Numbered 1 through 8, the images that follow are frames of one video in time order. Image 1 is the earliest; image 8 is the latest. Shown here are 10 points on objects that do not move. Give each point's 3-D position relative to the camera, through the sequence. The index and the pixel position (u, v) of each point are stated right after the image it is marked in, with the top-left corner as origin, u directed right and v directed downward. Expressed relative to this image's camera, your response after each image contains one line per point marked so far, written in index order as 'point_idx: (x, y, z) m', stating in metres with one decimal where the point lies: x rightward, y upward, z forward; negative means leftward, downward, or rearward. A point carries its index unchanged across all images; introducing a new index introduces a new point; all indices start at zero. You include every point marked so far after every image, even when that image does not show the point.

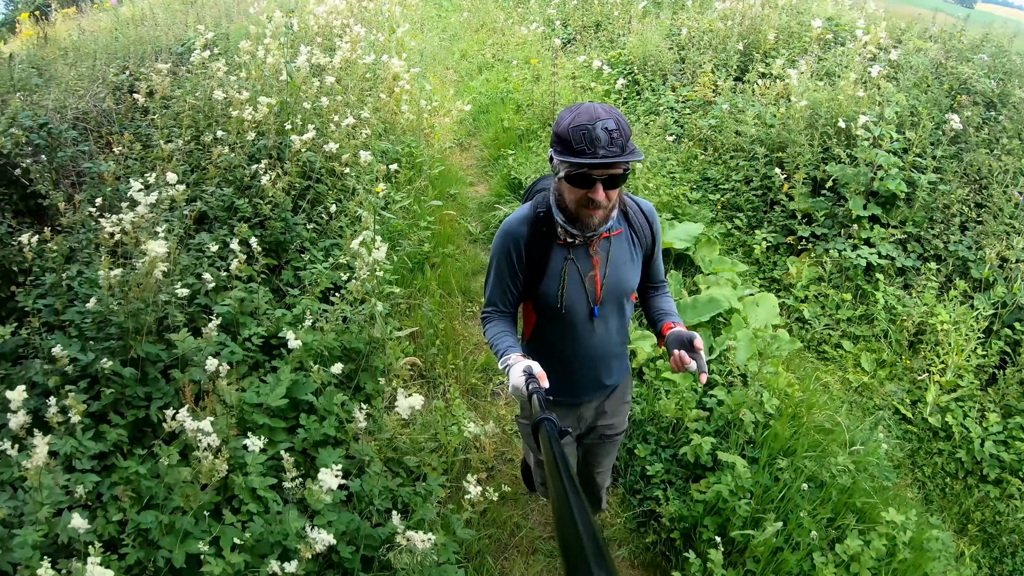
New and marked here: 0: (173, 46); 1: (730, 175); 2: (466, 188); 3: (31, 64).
0: (-2.7, +1.9, +5.1) m
1: (+1.4, +0.7, +4.1) m
2: (-0.3, +0.7, +4.7) m
3: (-3.2, +1.5, +4.3) m
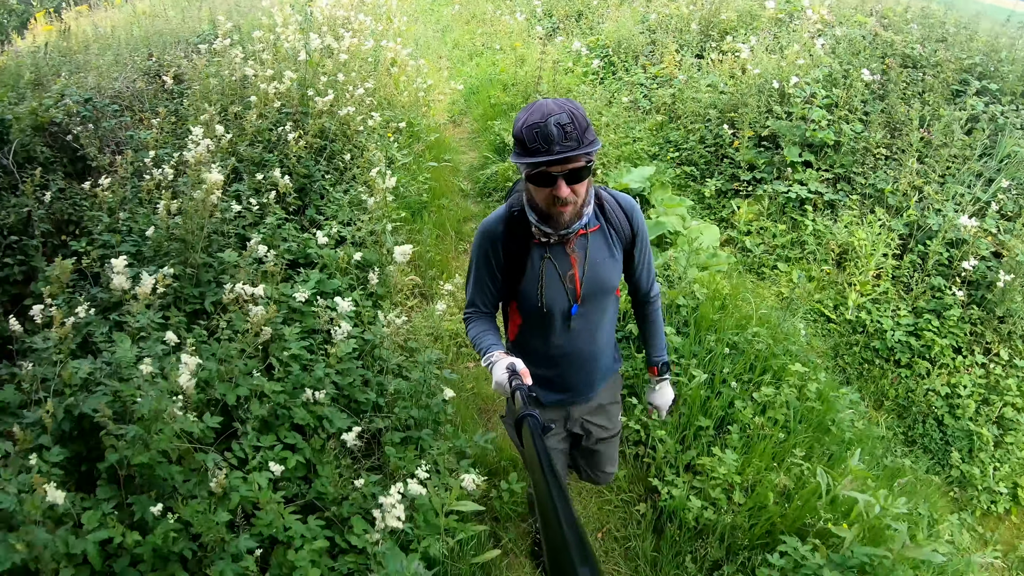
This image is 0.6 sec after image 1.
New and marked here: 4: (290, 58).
0: (-2.8, +2.2, +5.6) m
1: (+1.3, +1.1, +4.7) m
2: (-0.4, +1.1, +5.2) m
3: (-3.3, +1.8, +4.9) m
4: (-1.7, +1.7, +4.9) m
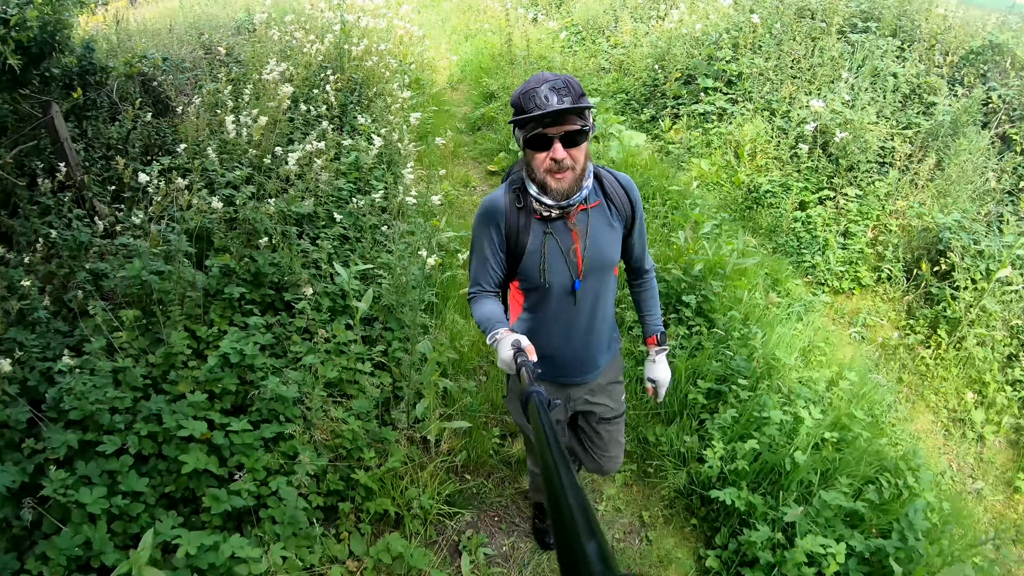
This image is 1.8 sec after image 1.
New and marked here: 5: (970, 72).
0: (-3.0, +2.9, +7.0) m
1: (+1.1, +1.9, +5.9) m
2: (-0.6, +1.8, +6.5) m
3: (-3.5, +2.5, +6.2) m
4: (-1.8, +2.4, +6.1) m
5: (+3.5, +1.6, +4.9) m
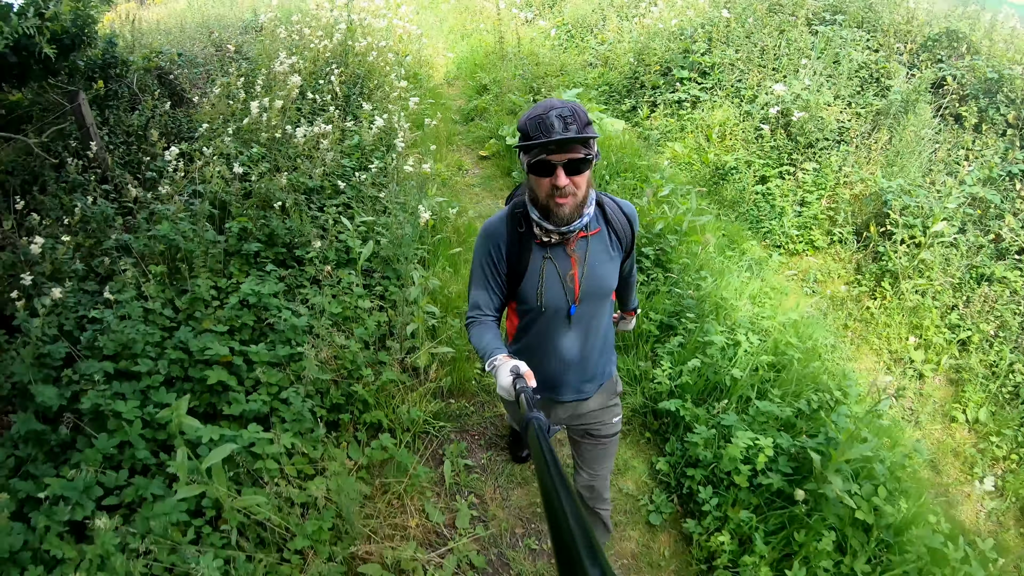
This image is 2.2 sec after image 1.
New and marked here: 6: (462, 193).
0: (-3.1, +3.0, +7.4) m
1: (+1.0, +2.1, +6.2) m
2: (-0.7, +2.0, +6.9) m
3: (-3.6, +2.7, +6.6) m
4: (-1.9, +2.6, +6.6) m
5: (+3.4, +1.9, +5.3) m
6: (-0.4, +0.8, +5.3) m
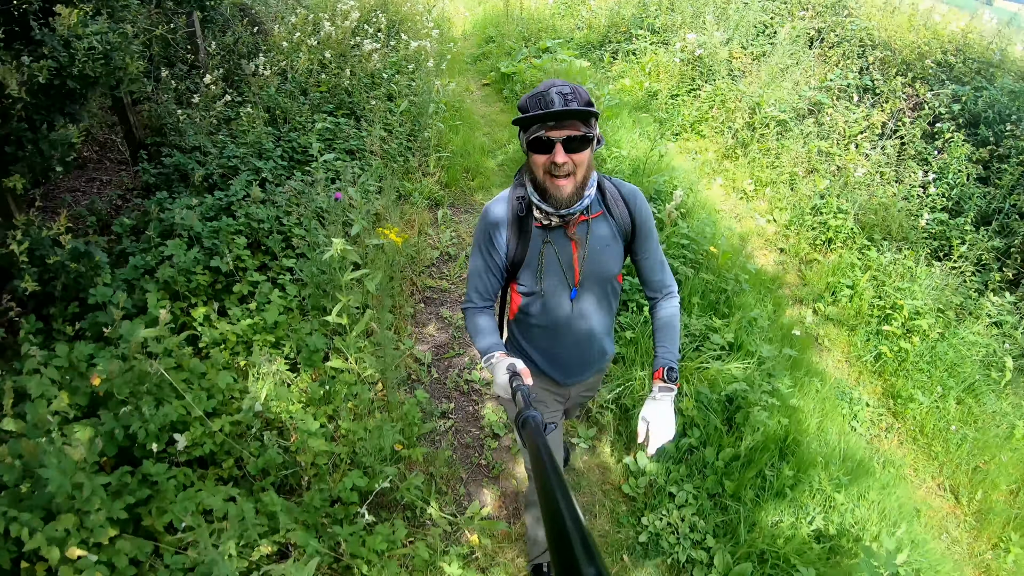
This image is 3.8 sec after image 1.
0: (-3.0, +4.4, +9.4) m
1: (+1.0, +3.3, +8.1) m
2: (-0.7, +3.3, +8.8) m
3: (-3.6, +4.1, +8.6) m
4: (-1.9, +3.9, +8.5) m
5: (+3.3, +3.0, +7.1) m
6: (-0.5, +2.2, +7.1) m
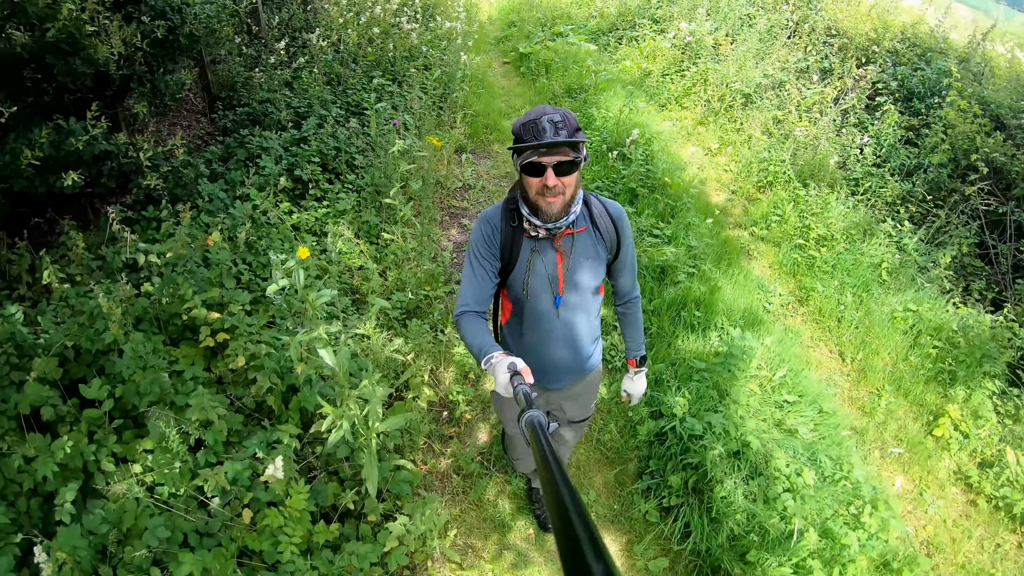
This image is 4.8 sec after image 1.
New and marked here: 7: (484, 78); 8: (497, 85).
0: (-2.6, +5.2, +10.7) m
1: (+1.3, +3.9, +9.3) m
2: (-0.4, +4.0, +10.0) m
3: (-3.2, +4.9, +10.0) m
4: (-1.6, +4.7, +9.8) m
5: (+3.6, +3.5, +8.2) m
6: (-0.3, +2.9, +8.4) m
7: (-0.3, +2.6, +8.0) m
8: (-0.2, +2.6, +8.1) m
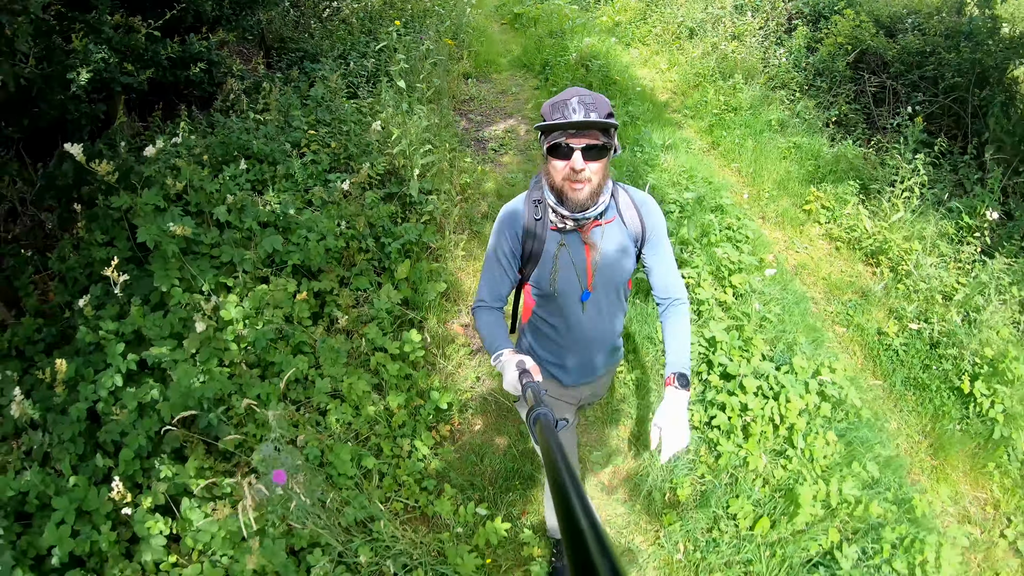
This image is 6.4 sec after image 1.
0: (-2.7, +6.3, +12.9) m
1: (+1.2, +5.2, +11.2) m
2: (-0.4, +5.2, +12.0) m
3: (-3.3, +6.0, +12.1) m
4: (-1.7, +5.8, +11.9) m
5: (+3.5, +4.9, +10.0) m
6: (-0.4, +4.2, +10.3) m
7: (-0.4, +4.0, +9.9) m
8: (-0.3, +3.9, +10.0) m
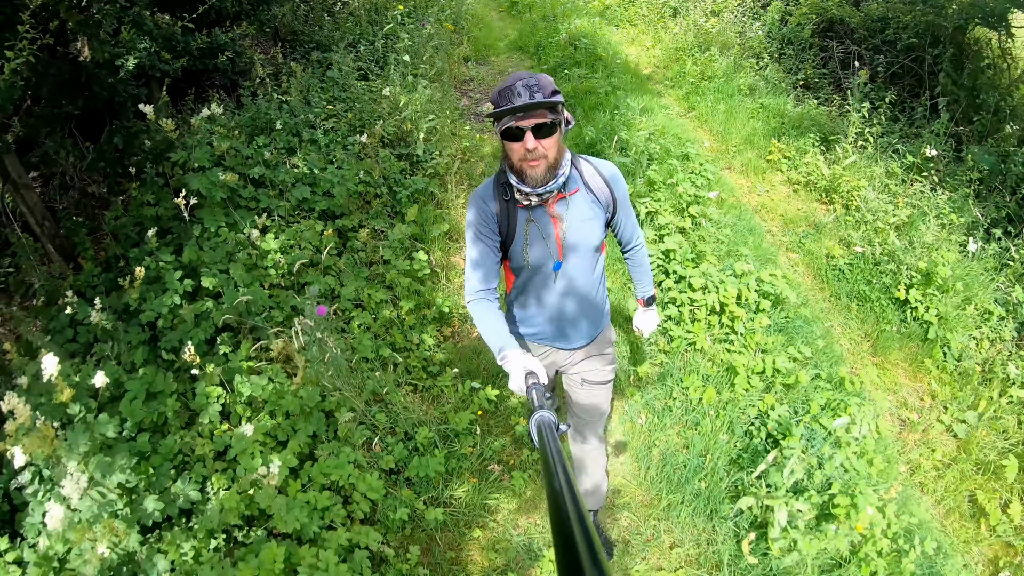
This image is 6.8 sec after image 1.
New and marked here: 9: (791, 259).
0: (-2.7, +6.7, +13.7) m
1: (+1.1, +5.7, +12.0) m
2: (-0.5, +5.6, +12.7) m
3: (-3.4, +6.4, +12.9) m
4: (-1.7, +6.3, +12.7) m
5: (+3.4, +5.5, +10.7) m
6: (-0.4, +4.6, +11.0) m
7: (-0.5, +4.4, +10.6) m
8: (-0.3, +4.4, +10.7) m
9: (+2.5, +0.3, +5.7) m
